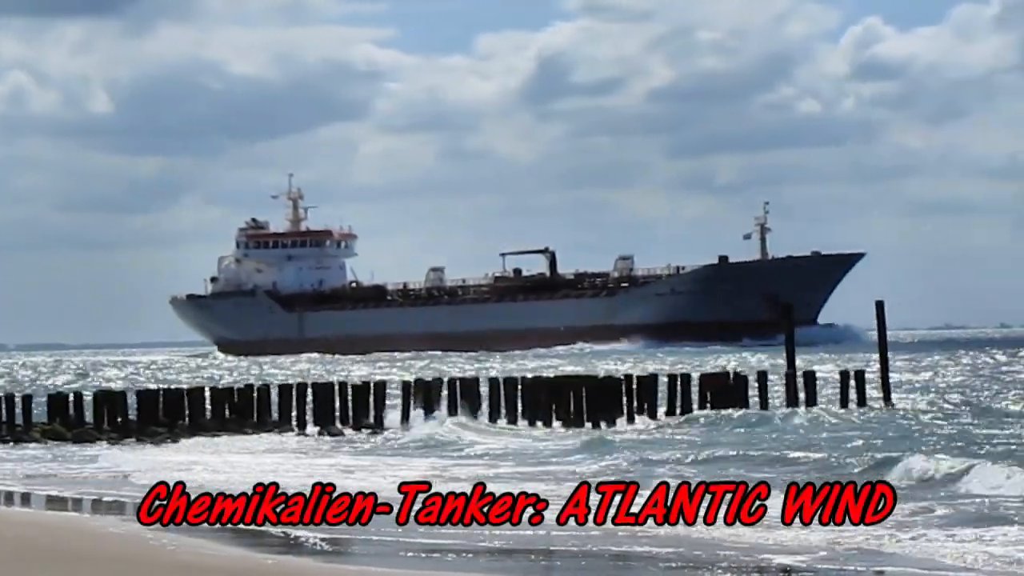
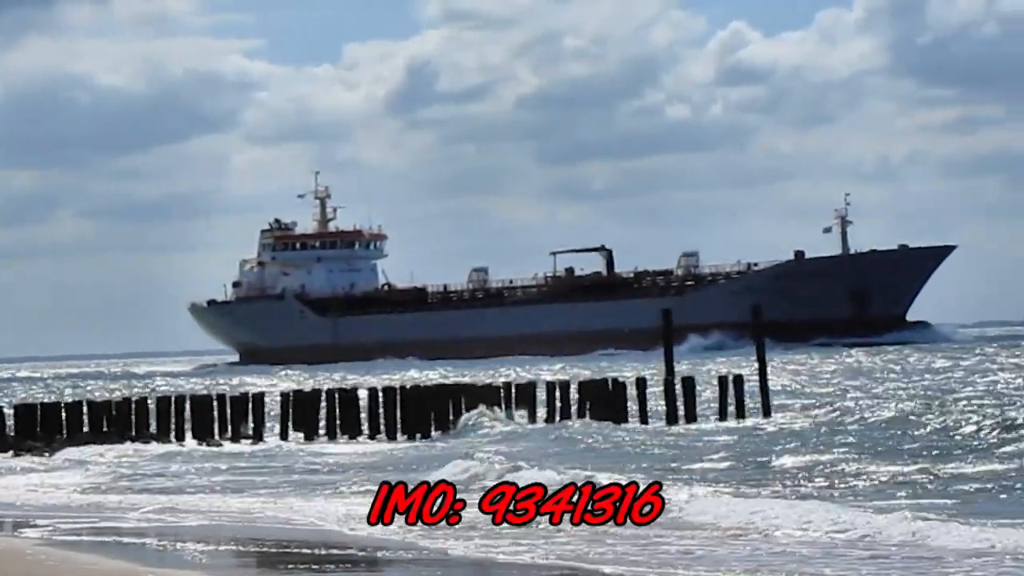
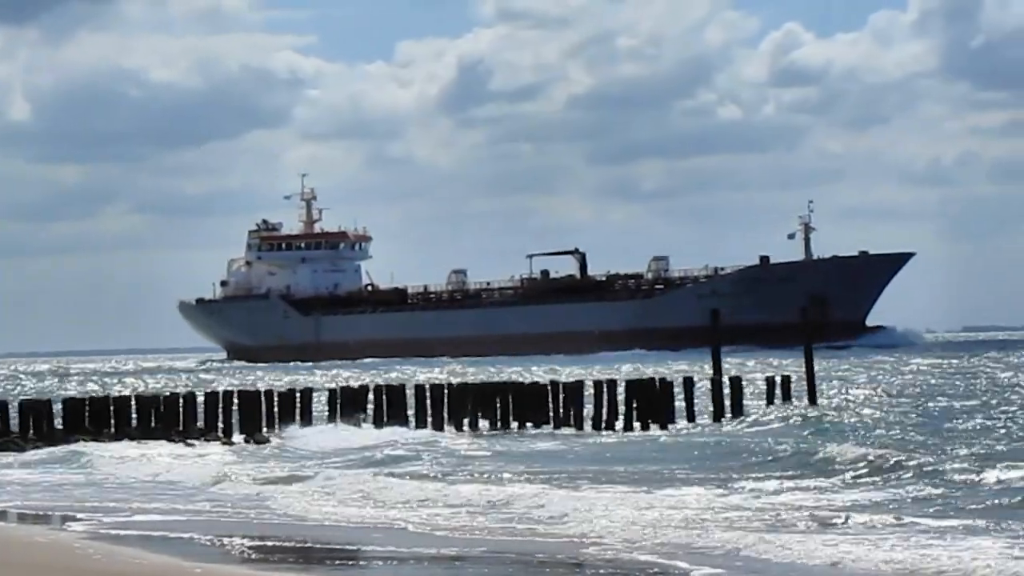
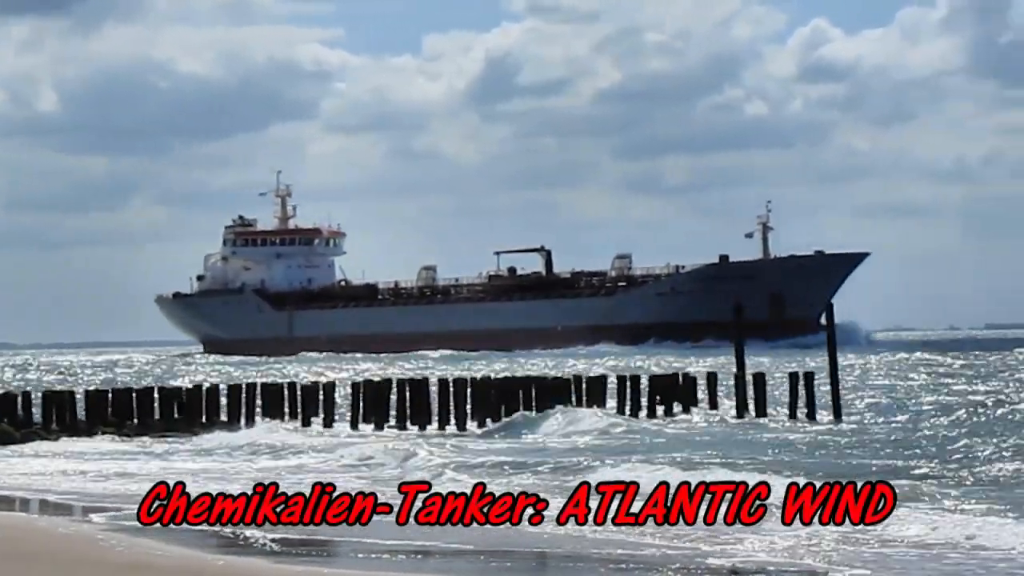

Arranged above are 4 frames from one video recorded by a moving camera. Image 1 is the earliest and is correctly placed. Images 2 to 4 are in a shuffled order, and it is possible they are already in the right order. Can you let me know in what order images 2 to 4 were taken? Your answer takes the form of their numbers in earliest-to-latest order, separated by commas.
4, 3, 2
